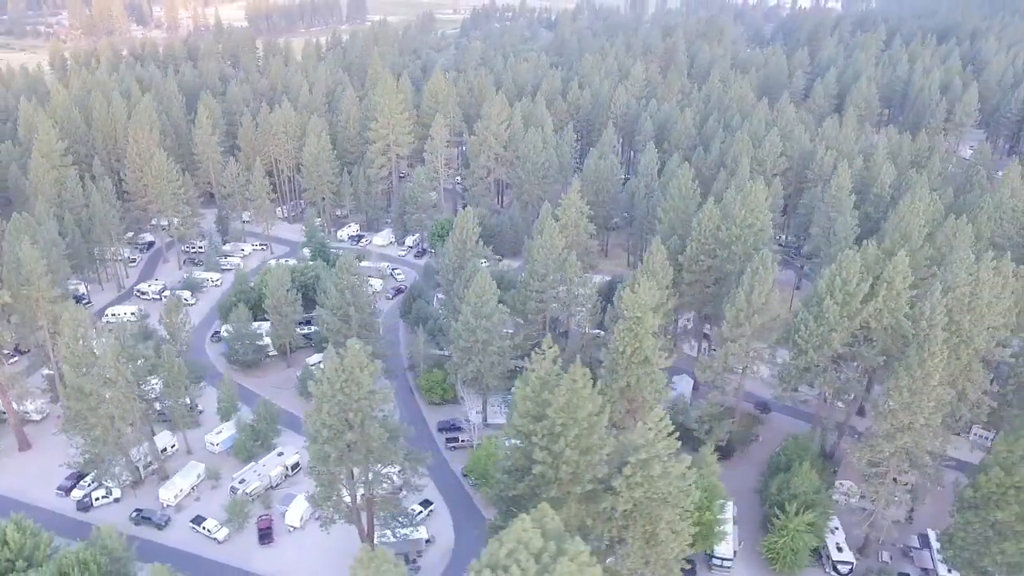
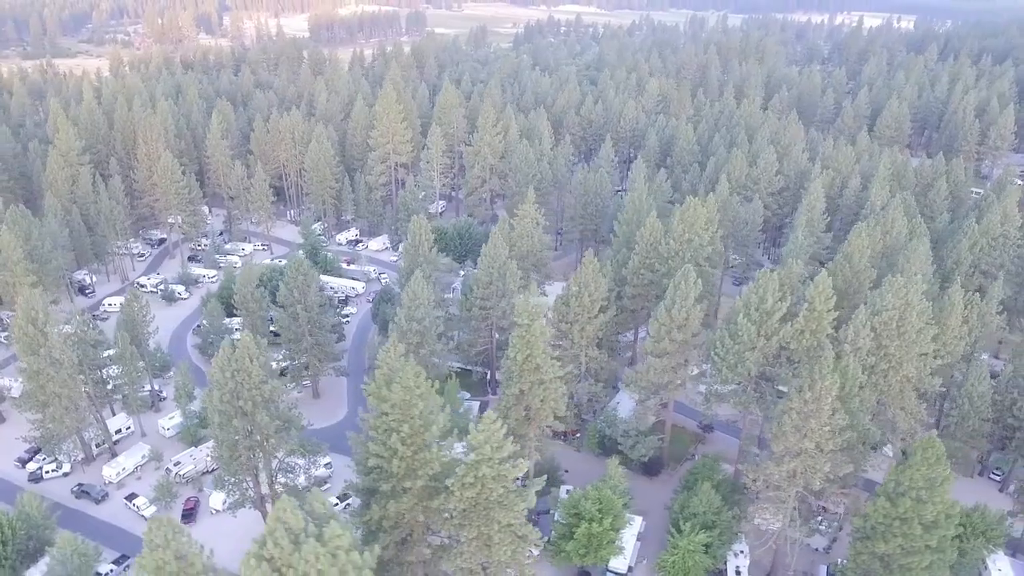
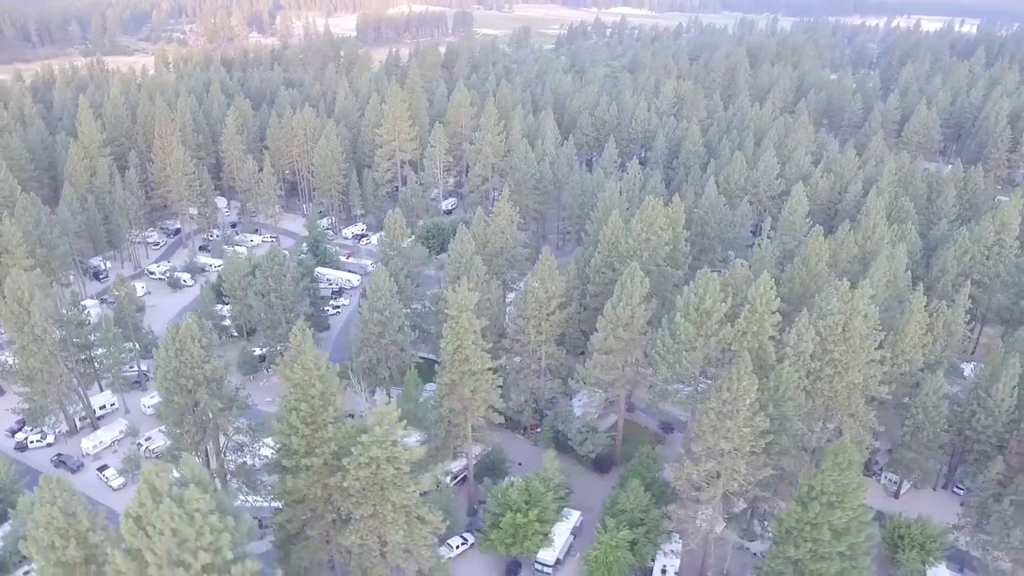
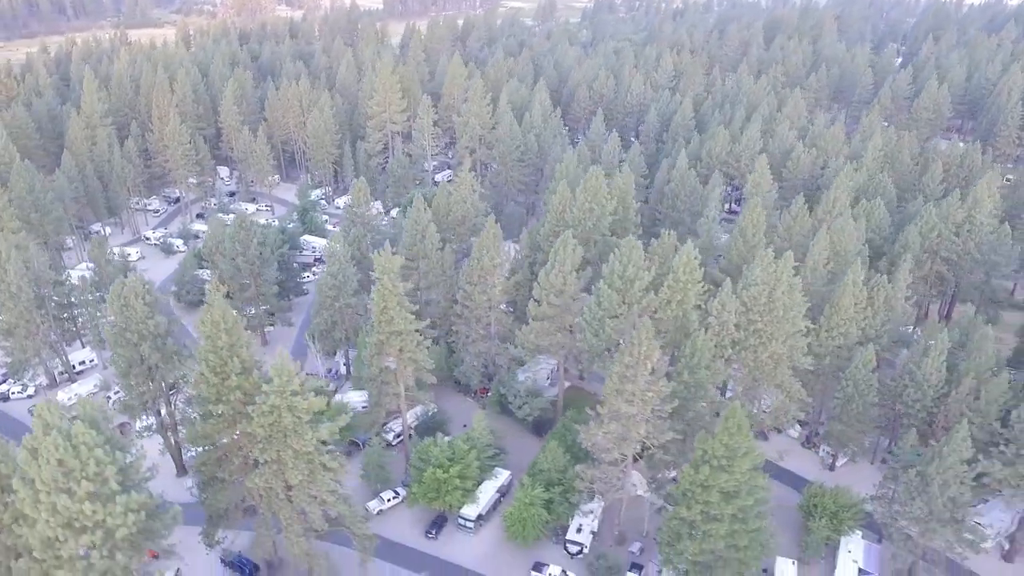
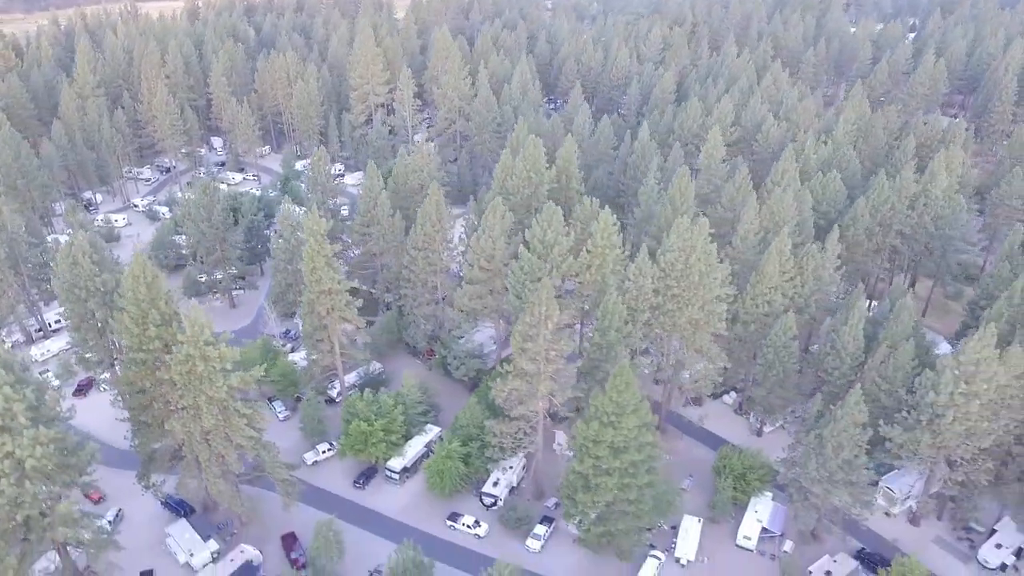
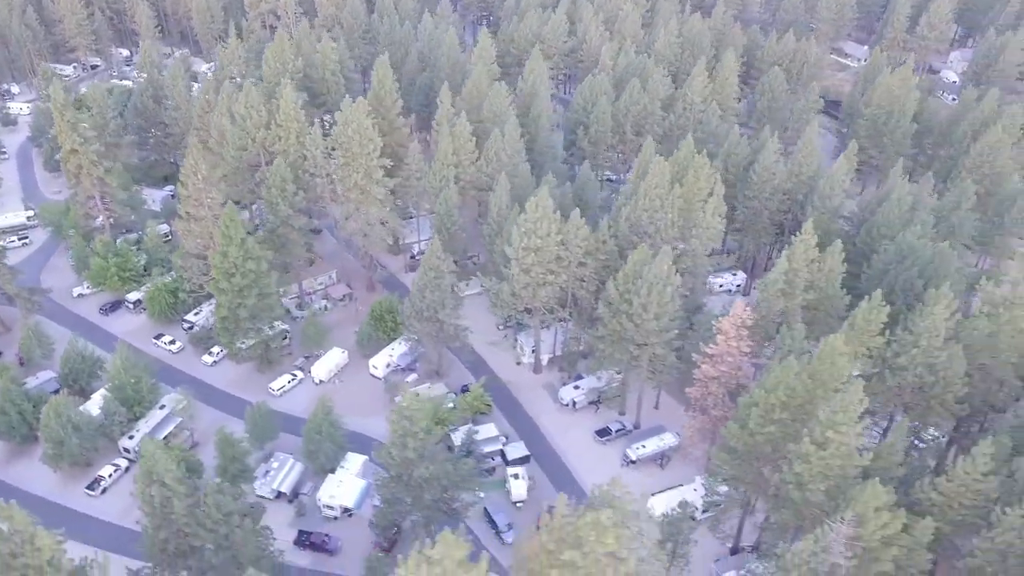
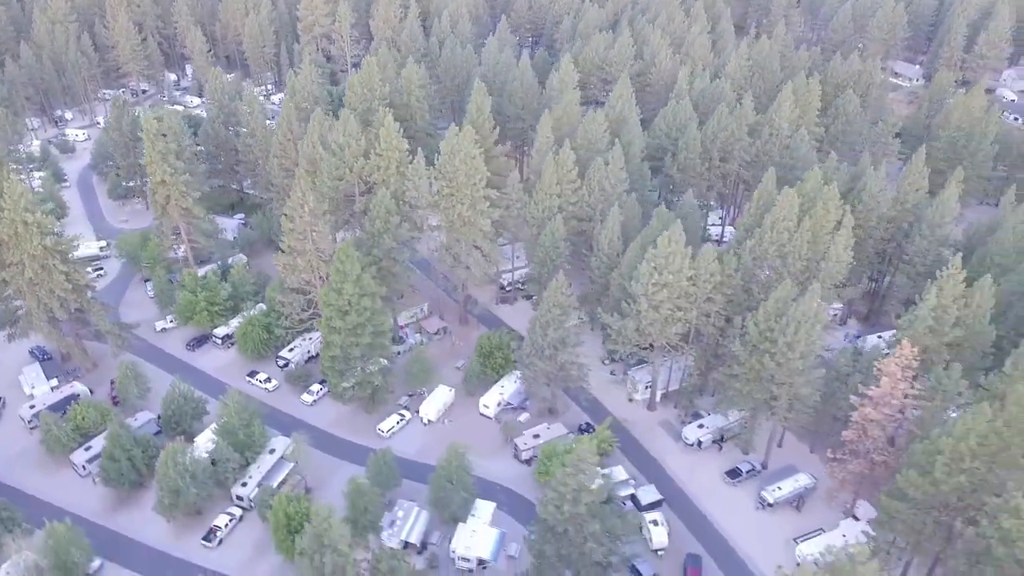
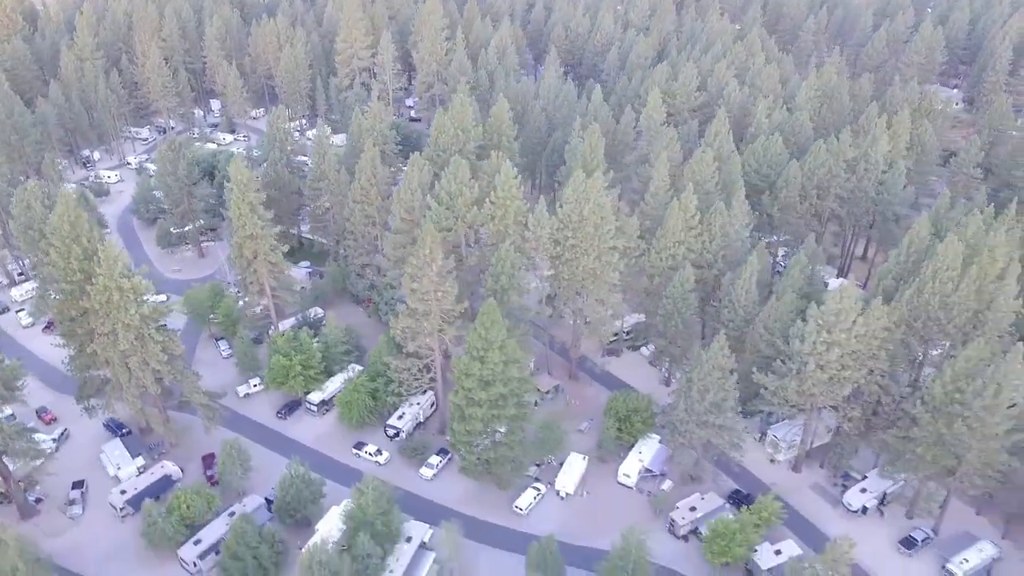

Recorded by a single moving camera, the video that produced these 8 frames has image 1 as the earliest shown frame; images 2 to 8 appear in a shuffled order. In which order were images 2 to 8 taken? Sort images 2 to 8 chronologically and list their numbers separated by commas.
2, 3, 4, 5, 8, 7, 6
